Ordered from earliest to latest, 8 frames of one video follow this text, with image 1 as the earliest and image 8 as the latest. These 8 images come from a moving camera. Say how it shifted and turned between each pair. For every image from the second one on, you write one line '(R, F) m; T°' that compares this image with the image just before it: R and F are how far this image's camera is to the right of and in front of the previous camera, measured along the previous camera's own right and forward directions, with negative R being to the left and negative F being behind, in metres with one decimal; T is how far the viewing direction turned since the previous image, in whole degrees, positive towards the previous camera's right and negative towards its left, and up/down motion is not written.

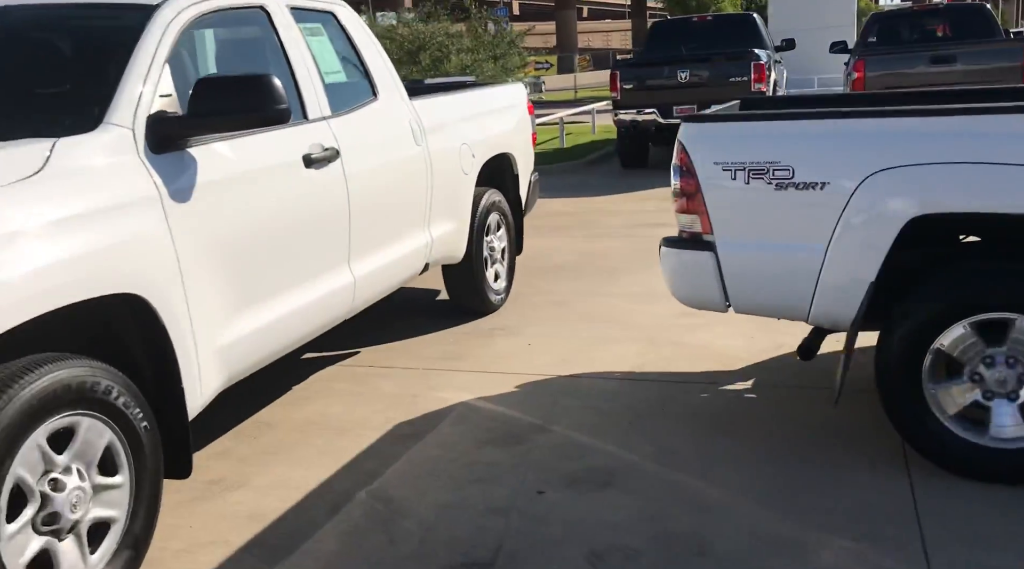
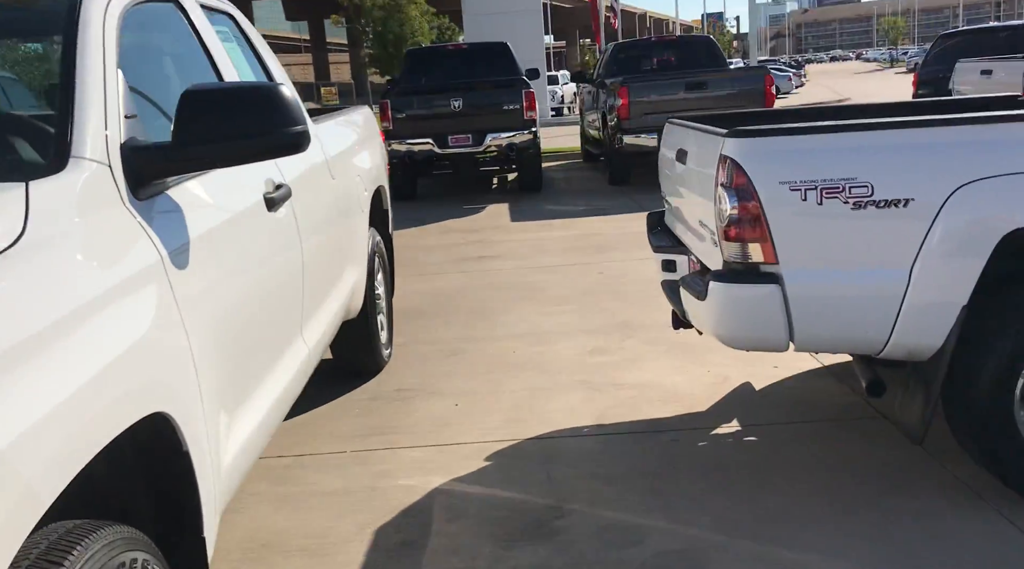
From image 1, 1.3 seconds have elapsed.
(-1.2, +0.9) m; +19°
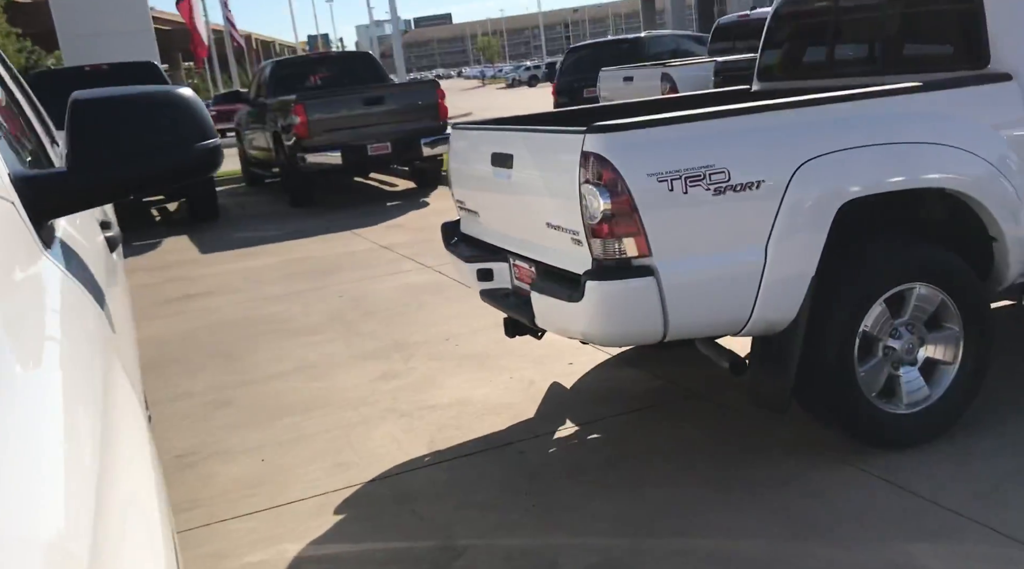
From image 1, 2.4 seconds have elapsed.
(-0.8, +0.4) m; +23°
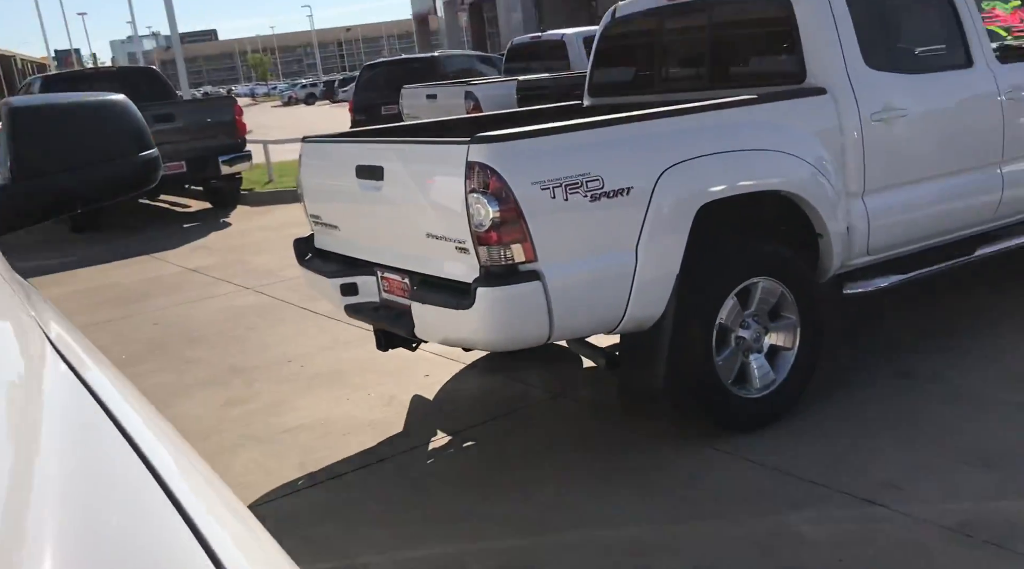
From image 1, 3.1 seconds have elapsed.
(-0.4, 0.0) m; +14°
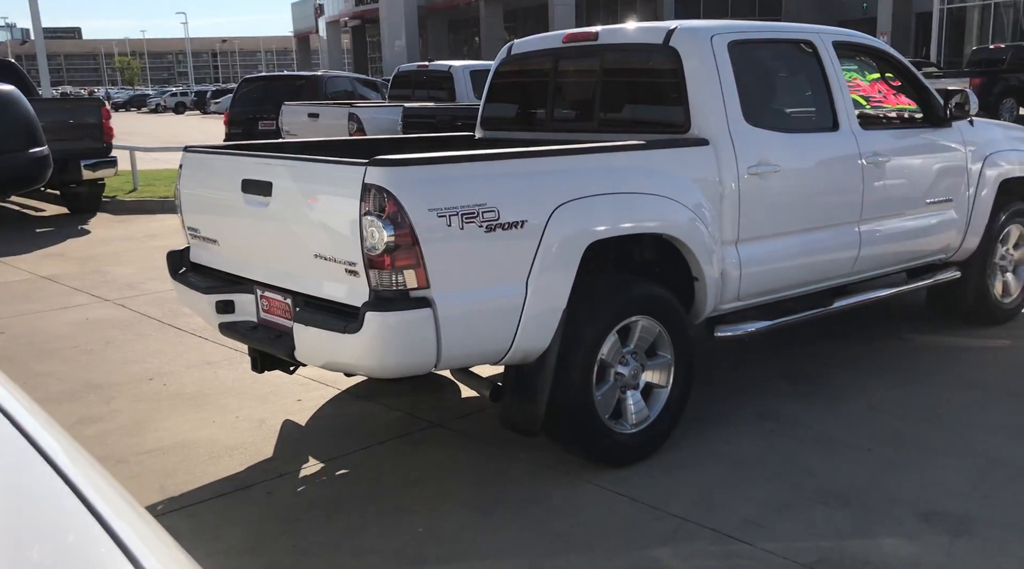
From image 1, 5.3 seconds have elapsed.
(-0.1, 0.0) m; +8°
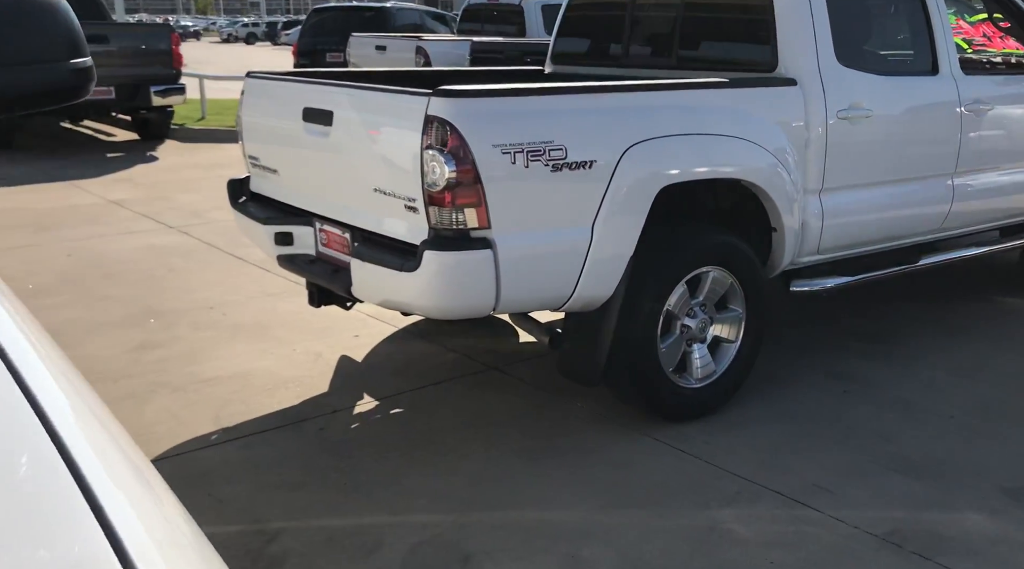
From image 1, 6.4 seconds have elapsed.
(0.0, +0.2) m; -4°
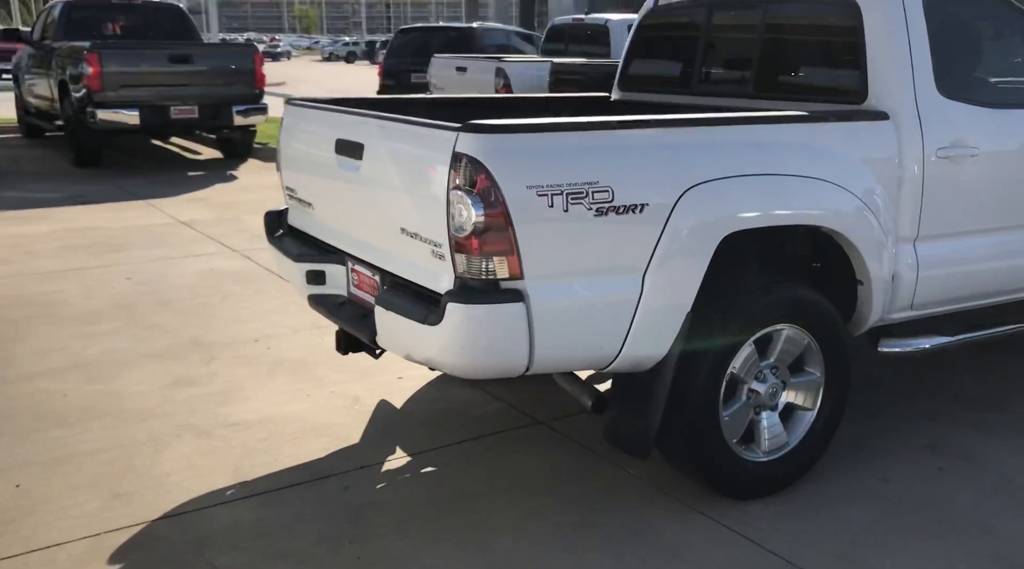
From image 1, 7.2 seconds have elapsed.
(+0.2, +0.4) m; -6°
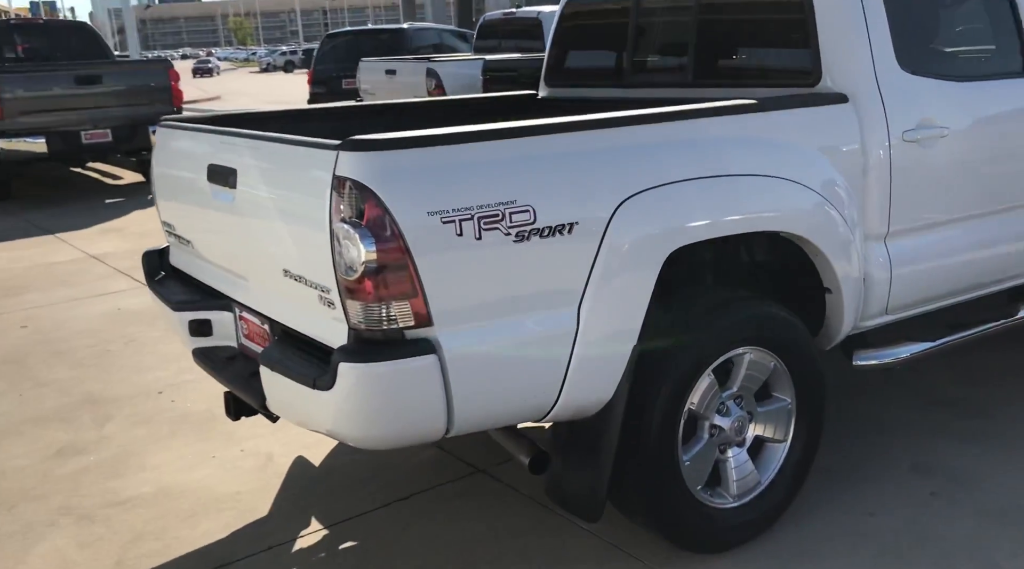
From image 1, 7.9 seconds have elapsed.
(+0.1, +0.5) m; +3°
